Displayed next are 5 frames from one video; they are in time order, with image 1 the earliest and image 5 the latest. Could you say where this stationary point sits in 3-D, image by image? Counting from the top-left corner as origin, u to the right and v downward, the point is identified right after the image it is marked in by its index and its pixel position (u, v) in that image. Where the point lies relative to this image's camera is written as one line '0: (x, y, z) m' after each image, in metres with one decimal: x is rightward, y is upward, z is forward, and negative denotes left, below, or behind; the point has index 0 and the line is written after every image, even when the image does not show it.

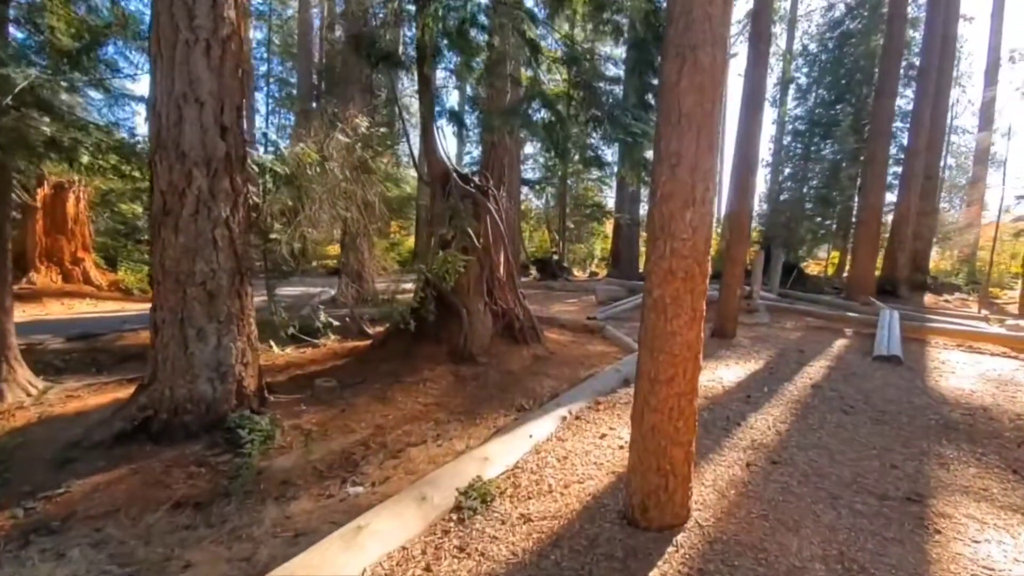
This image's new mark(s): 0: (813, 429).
0: (+2.0, -0.9, +3.5) m
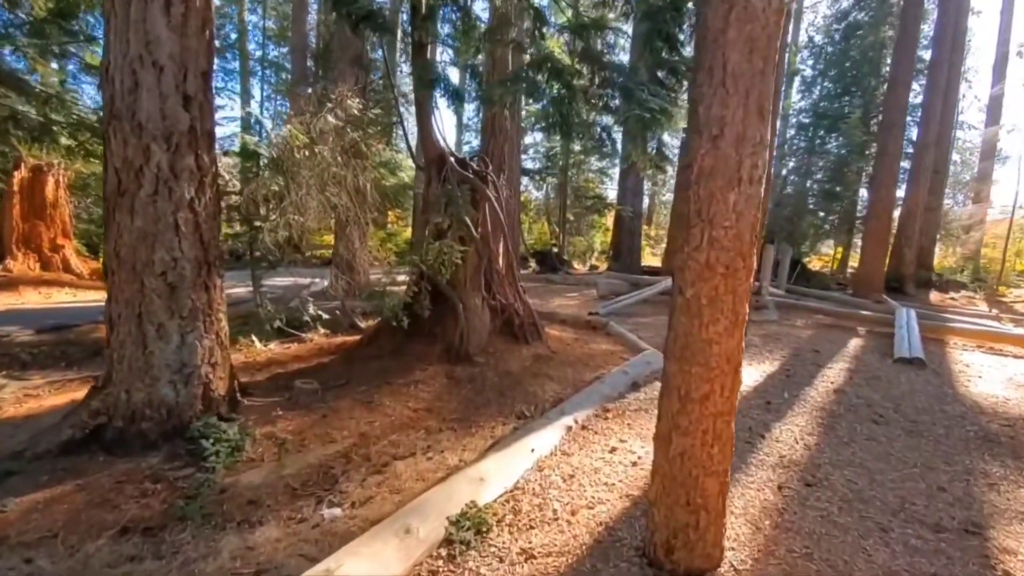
0: (+2.0, -0.9, +3.1) m
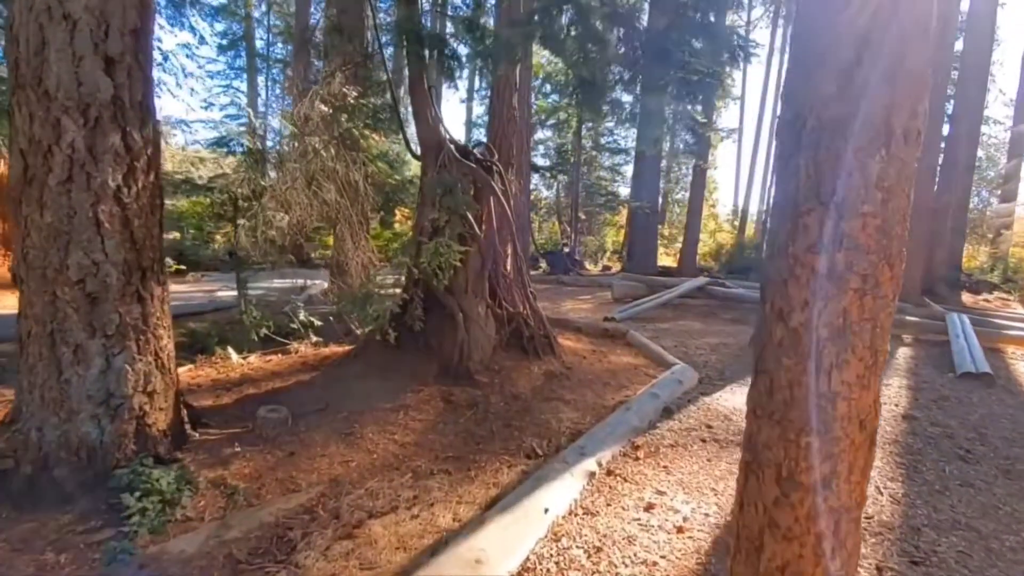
0: (+2.0, -1.0, +2.5) m
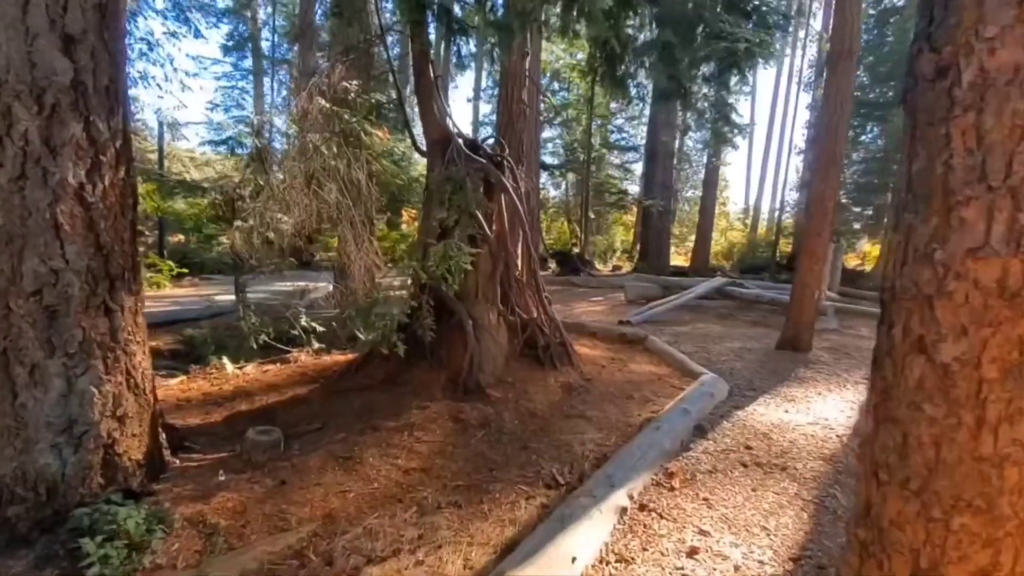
0: (+2.1, -1.0, +2.2) m
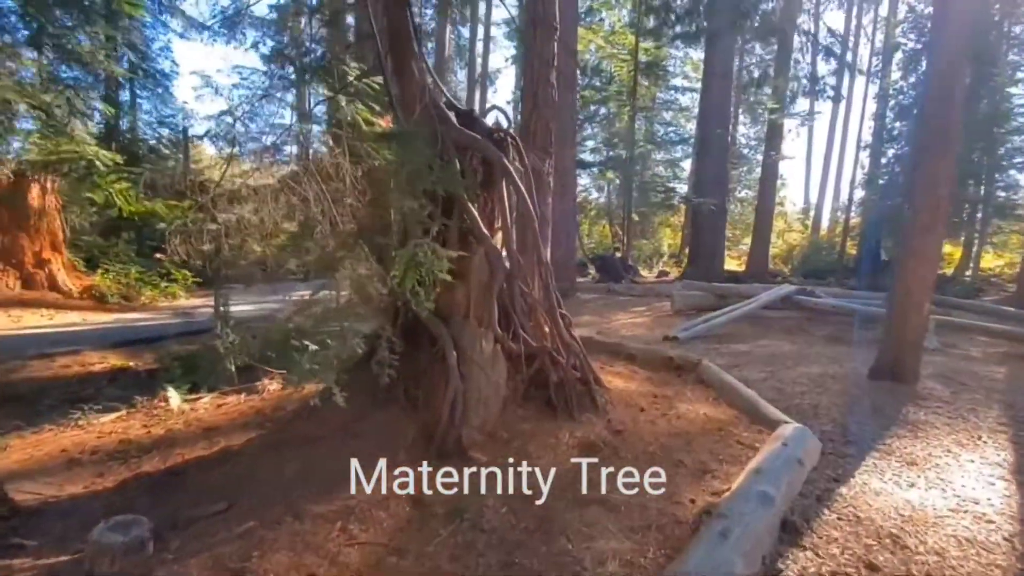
0: (+2.0, -1.1, +1.0) m
